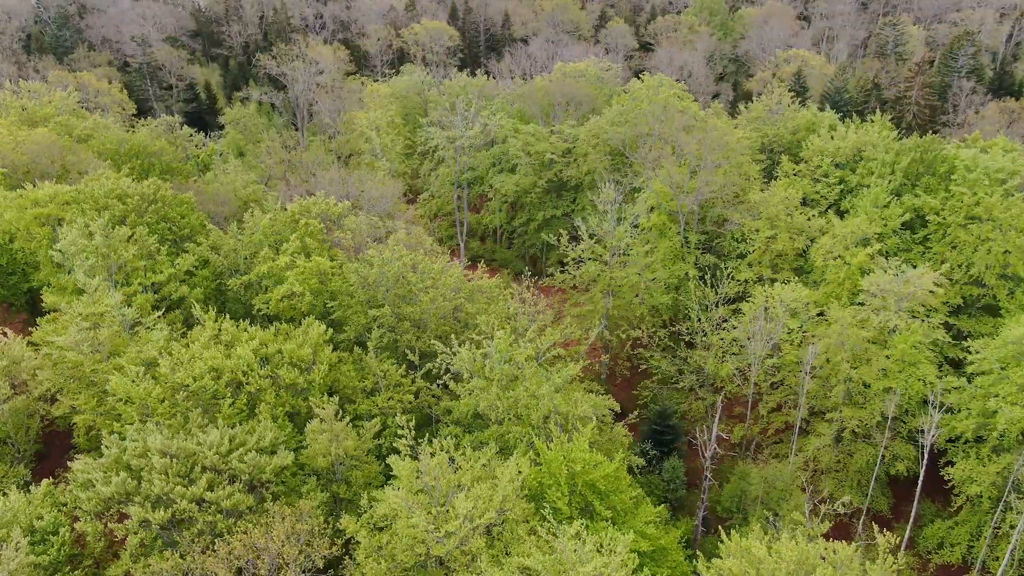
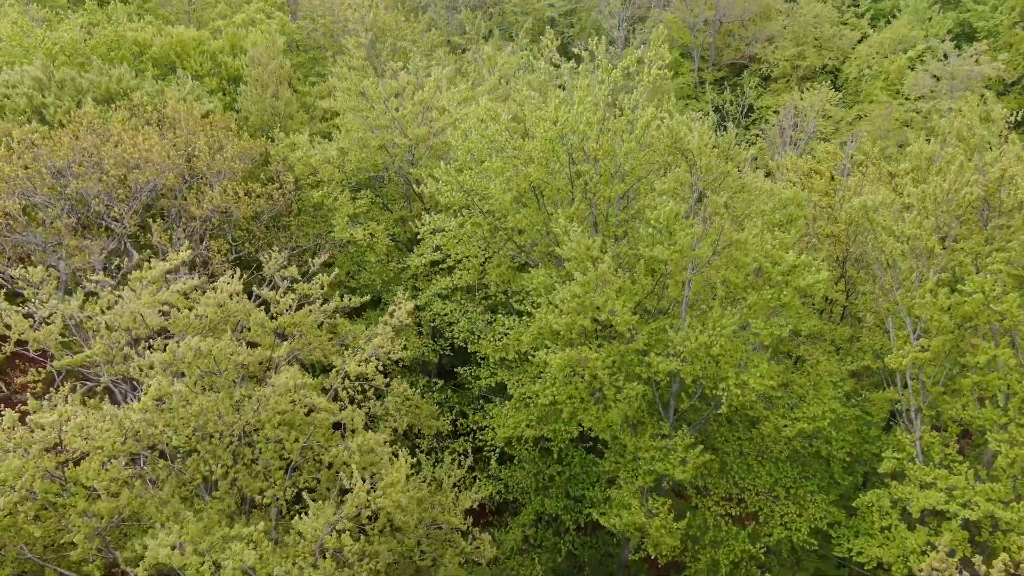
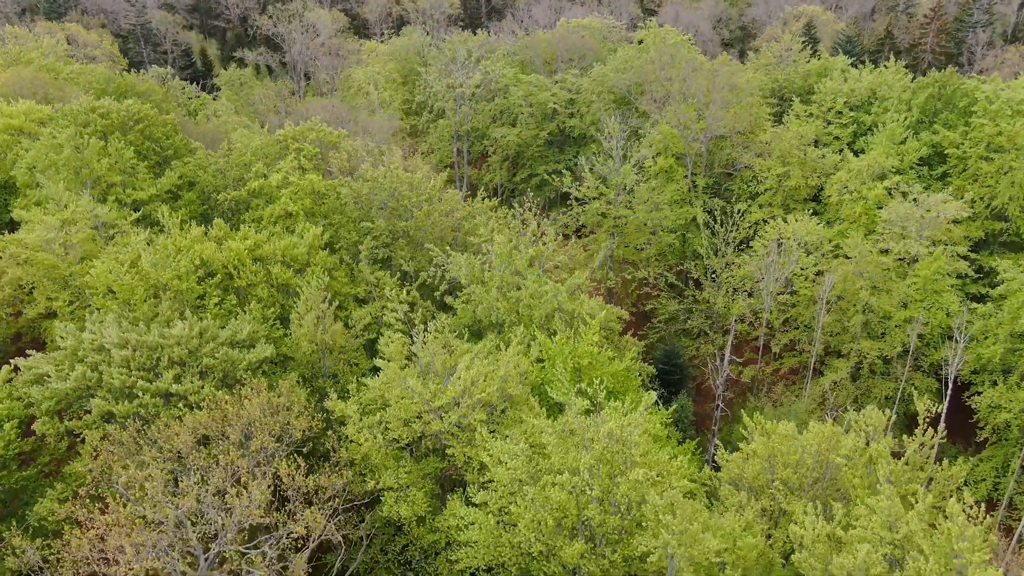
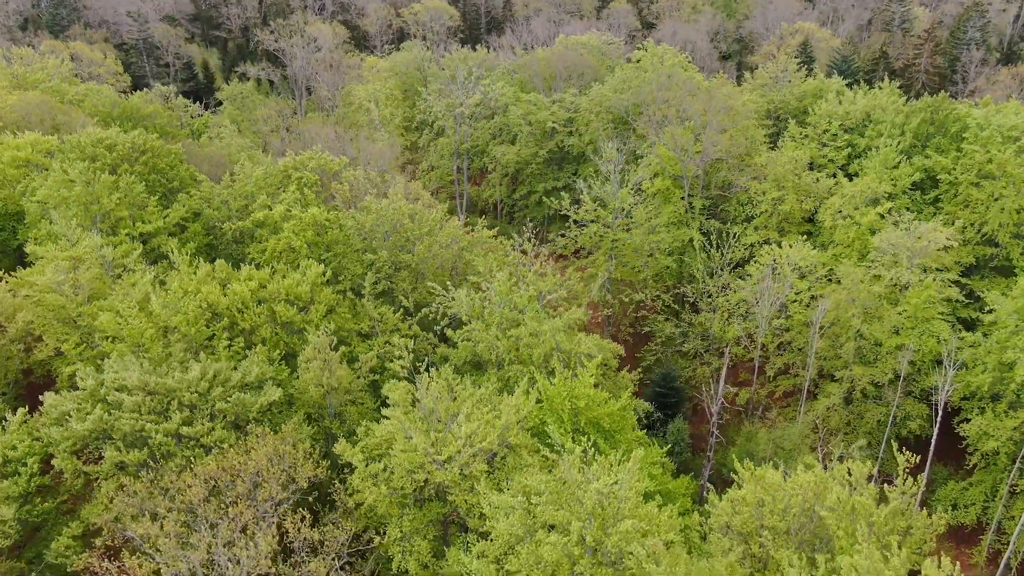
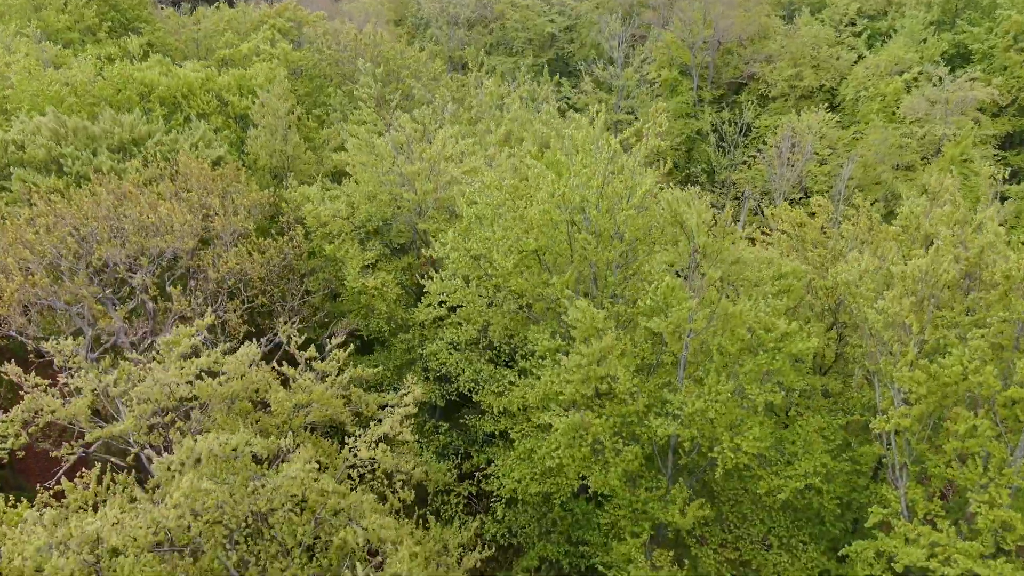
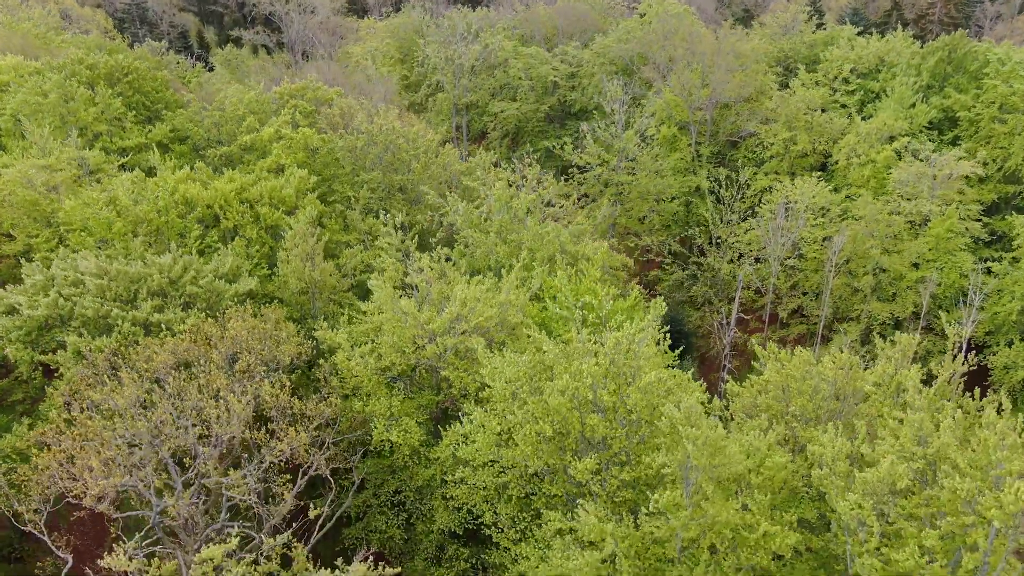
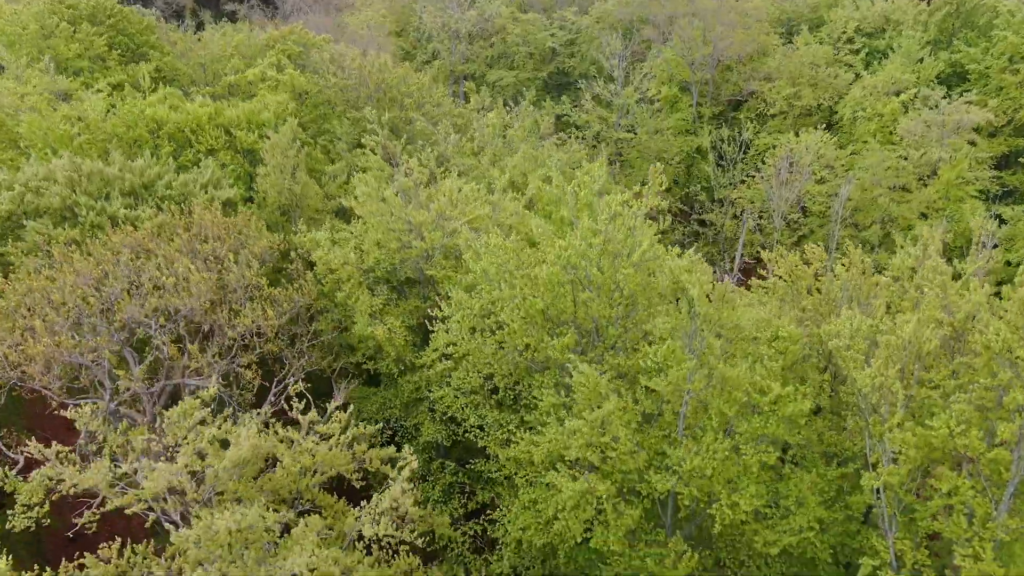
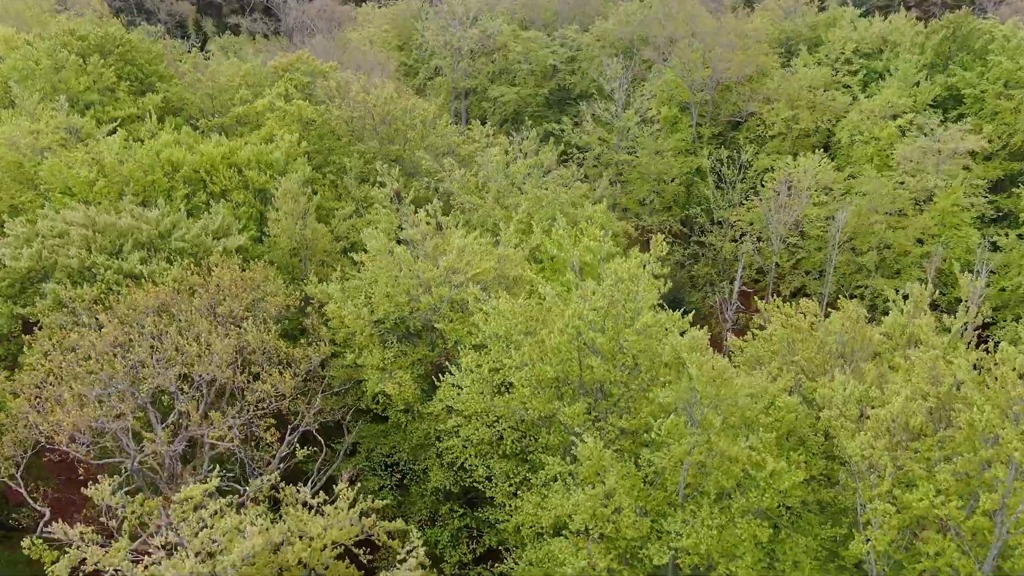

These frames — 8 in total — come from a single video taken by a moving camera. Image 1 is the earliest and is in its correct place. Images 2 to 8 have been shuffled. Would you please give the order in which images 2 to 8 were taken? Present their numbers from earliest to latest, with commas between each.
4, 3, 6, 8, 7, 5, 2
